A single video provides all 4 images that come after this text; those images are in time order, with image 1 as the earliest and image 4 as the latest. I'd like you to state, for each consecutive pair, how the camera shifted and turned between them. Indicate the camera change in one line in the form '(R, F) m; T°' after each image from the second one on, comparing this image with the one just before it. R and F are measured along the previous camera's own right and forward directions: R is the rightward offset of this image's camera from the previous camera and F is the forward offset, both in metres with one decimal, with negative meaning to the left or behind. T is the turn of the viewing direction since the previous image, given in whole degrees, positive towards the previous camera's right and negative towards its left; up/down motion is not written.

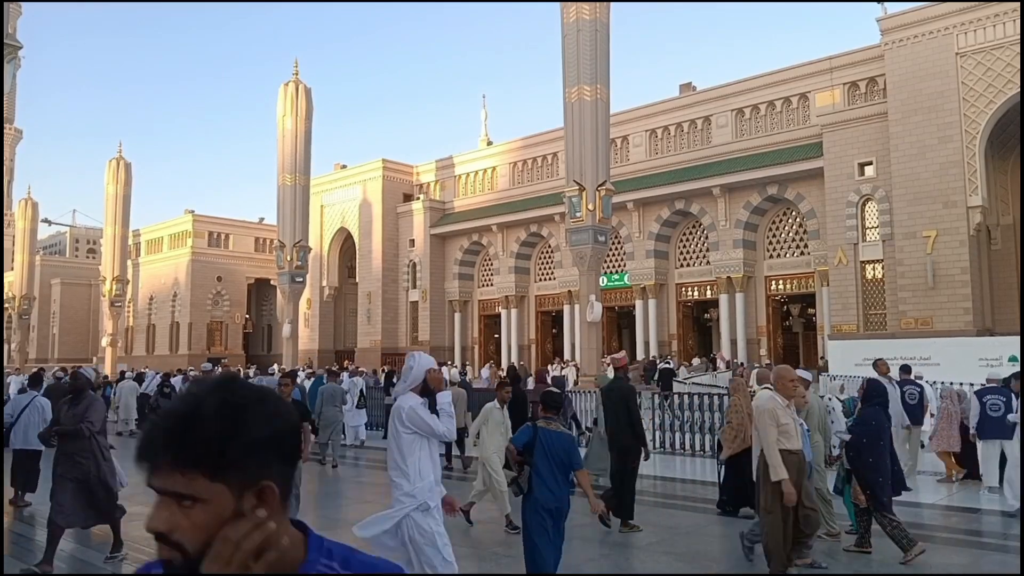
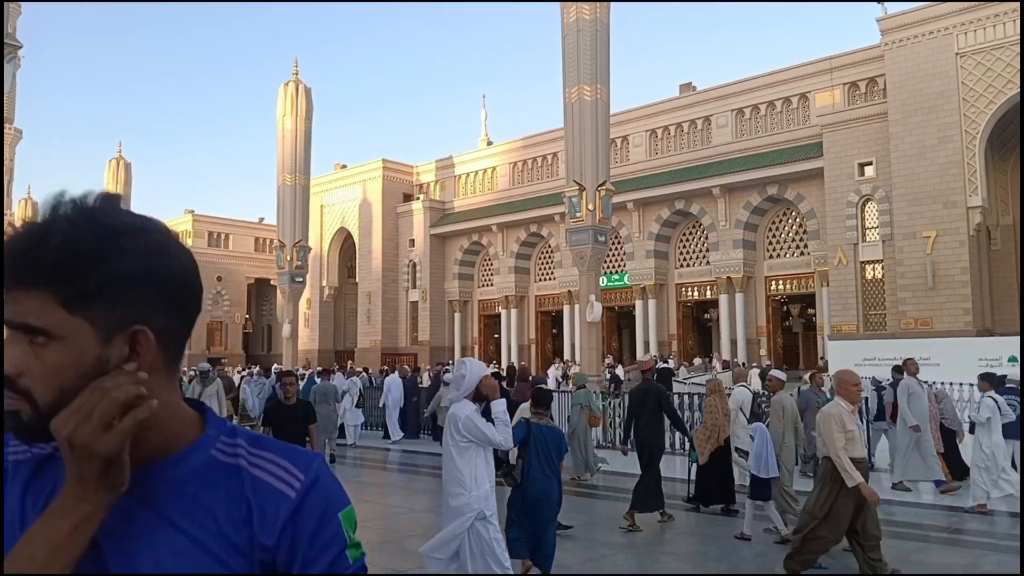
(0.0, 0.0) m; 0°
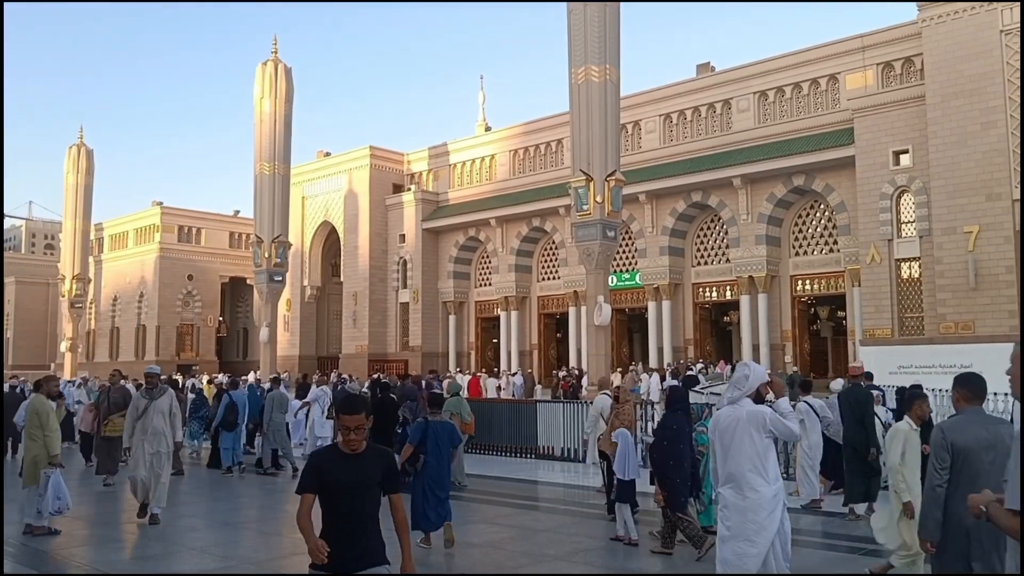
(+0.1, +2.0) m; 0°
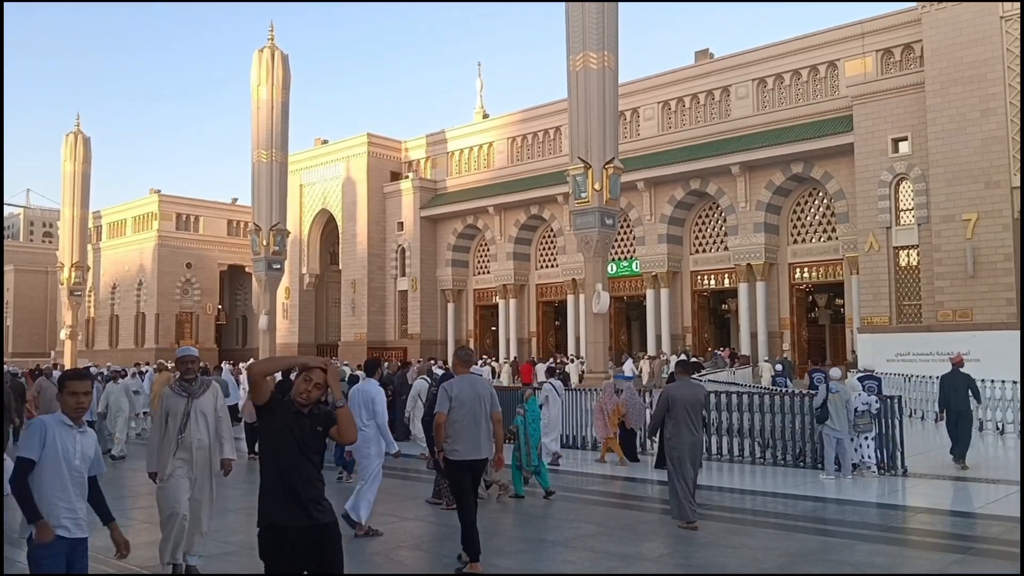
(+0.1, 0.0) m; 0°
